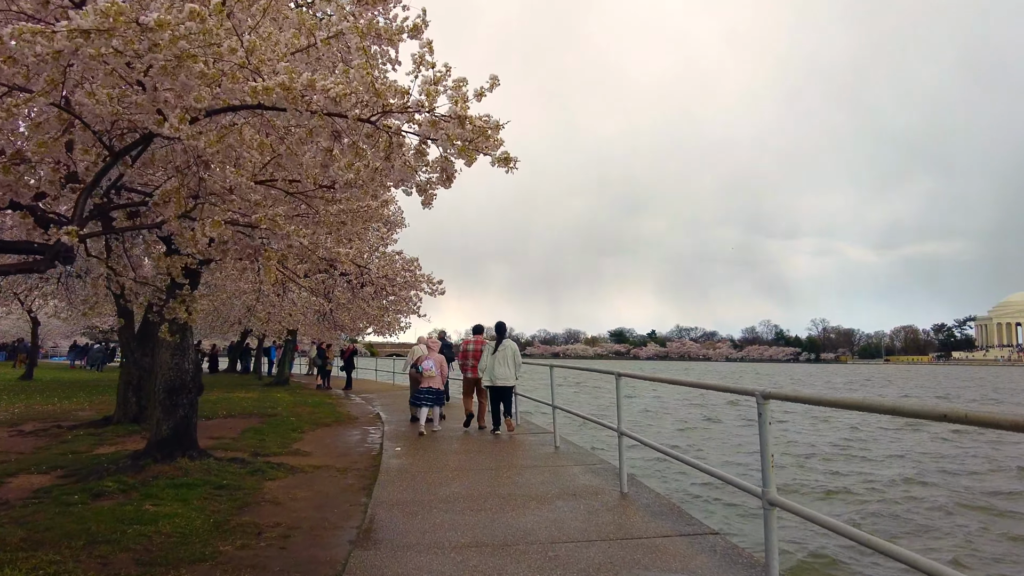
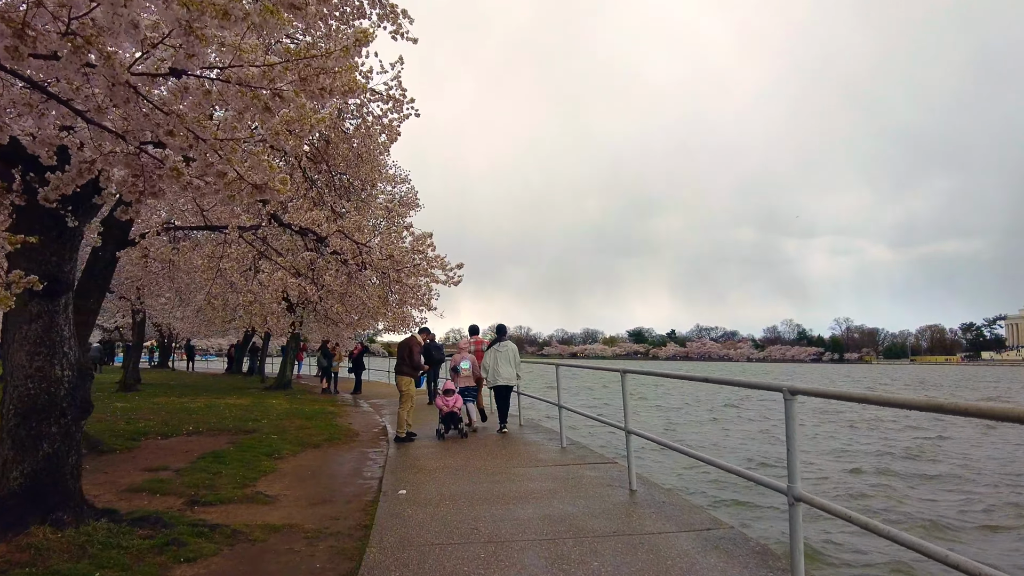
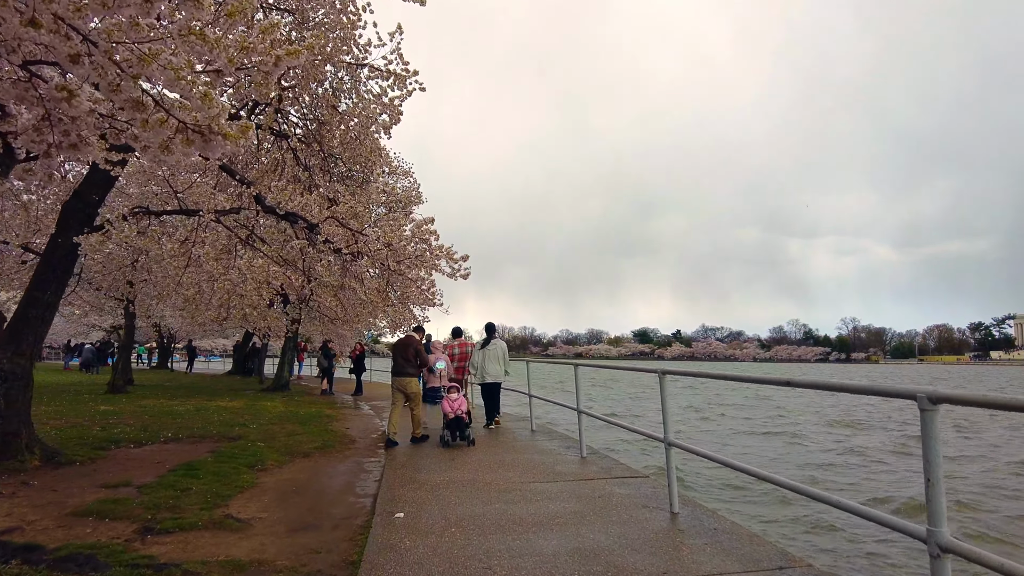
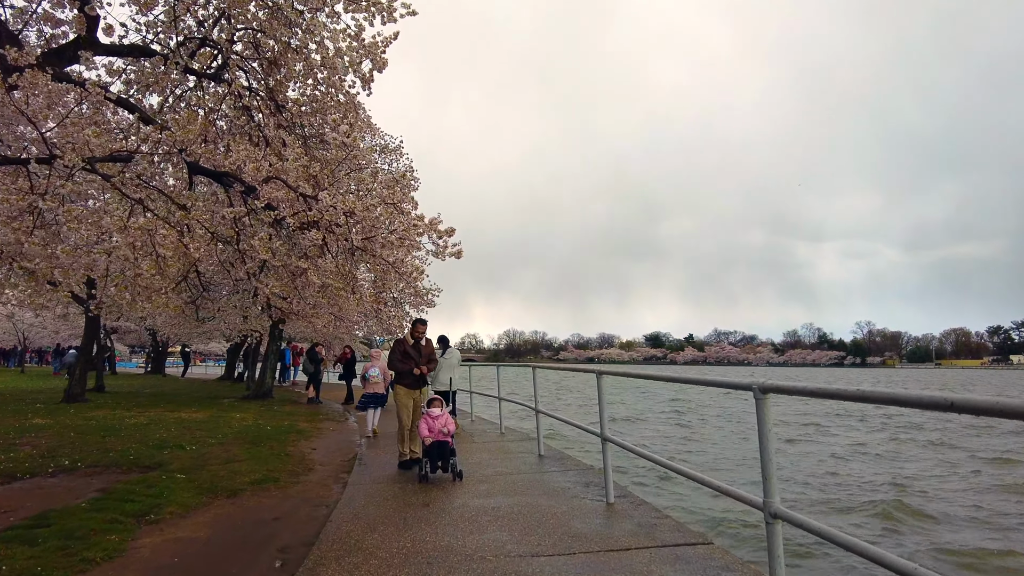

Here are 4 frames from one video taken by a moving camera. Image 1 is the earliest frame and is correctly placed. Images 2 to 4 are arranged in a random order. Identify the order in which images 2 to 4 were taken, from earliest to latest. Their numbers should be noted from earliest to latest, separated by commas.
2, 3, 4
